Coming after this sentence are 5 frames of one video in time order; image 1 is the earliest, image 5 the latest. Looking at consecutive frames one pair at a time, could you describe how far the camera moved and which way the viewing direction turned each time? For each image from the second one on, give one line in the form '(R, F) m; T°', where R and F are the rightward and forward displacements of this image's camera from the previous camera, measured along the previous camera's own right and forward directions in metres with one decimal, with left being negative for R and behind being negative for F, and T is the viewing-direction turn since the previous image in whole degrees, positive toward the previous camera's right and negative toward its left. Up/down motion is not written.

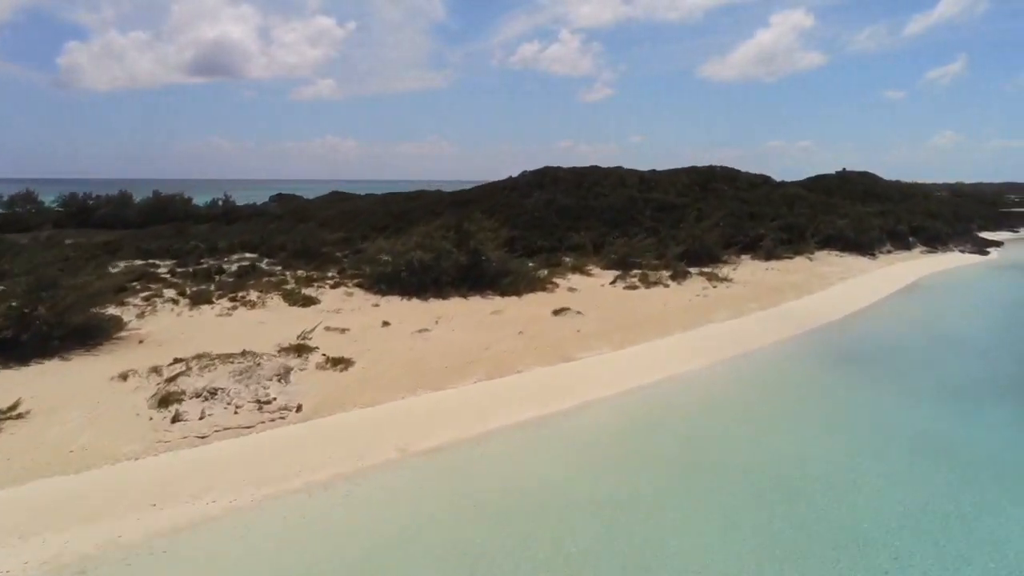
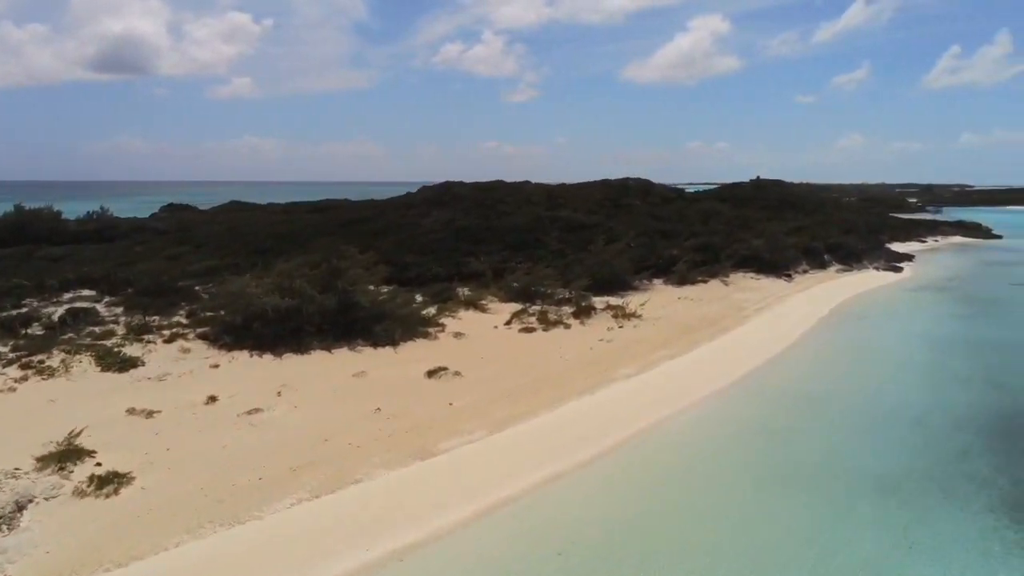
(+0.7, +1.6) m; +6°
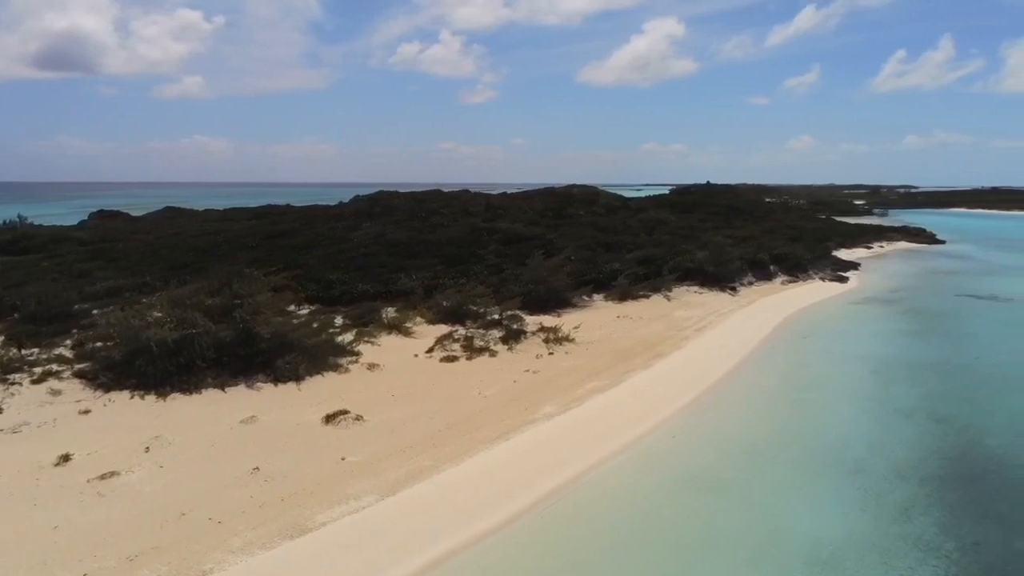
(+0.5, +0.8) m; +3°
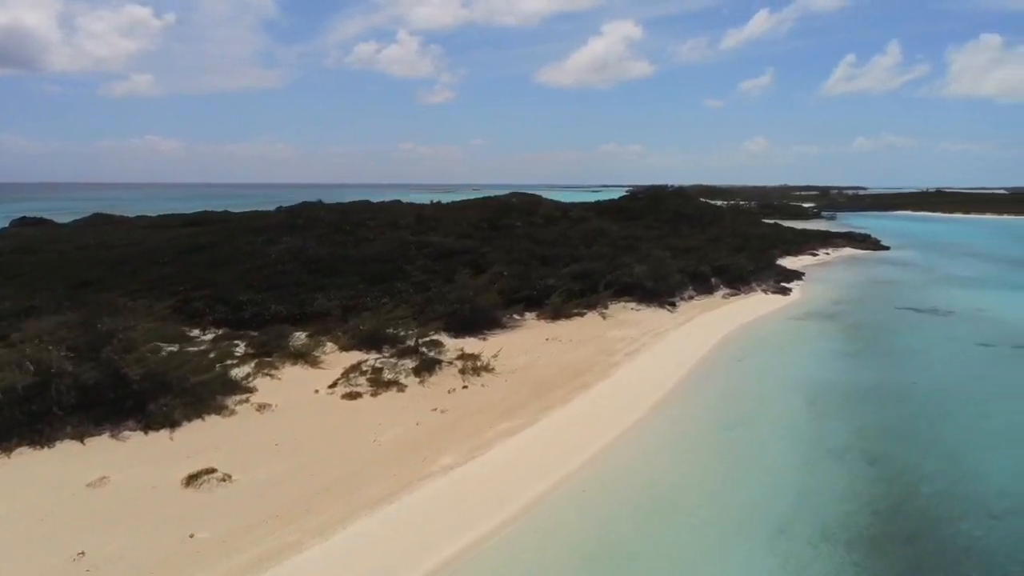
(+0.7, +0.8) m; +3°
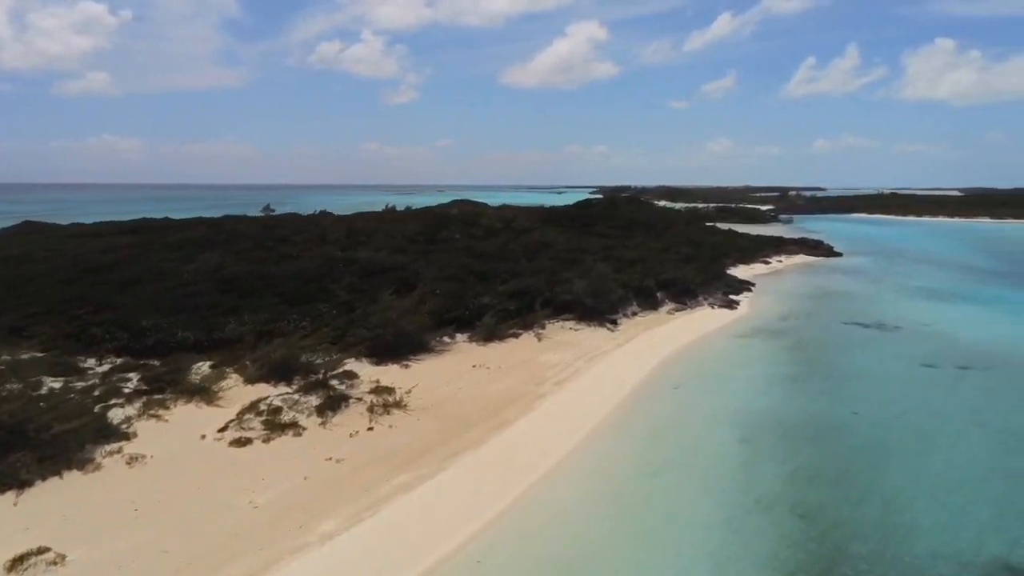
(+0.7, +0.8) m; +3°
